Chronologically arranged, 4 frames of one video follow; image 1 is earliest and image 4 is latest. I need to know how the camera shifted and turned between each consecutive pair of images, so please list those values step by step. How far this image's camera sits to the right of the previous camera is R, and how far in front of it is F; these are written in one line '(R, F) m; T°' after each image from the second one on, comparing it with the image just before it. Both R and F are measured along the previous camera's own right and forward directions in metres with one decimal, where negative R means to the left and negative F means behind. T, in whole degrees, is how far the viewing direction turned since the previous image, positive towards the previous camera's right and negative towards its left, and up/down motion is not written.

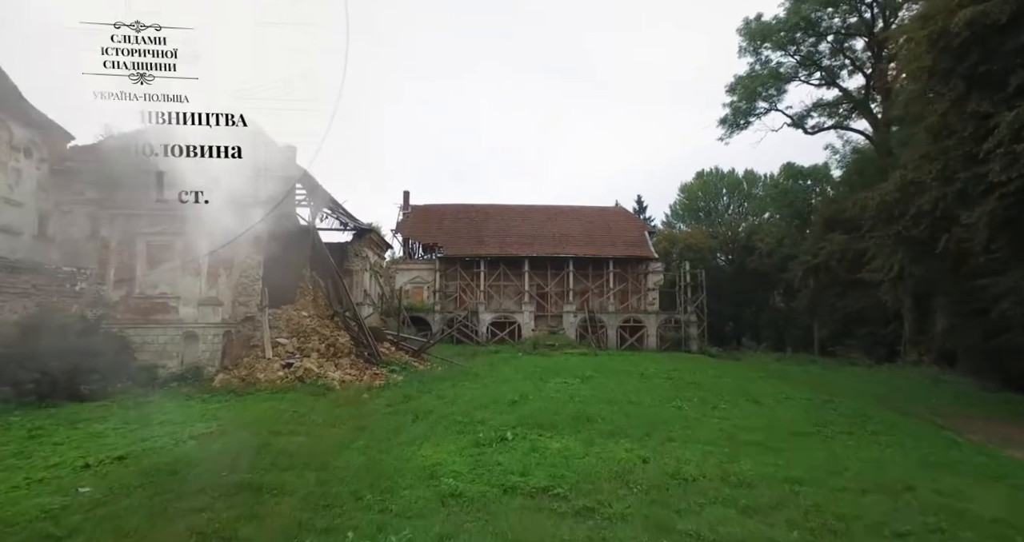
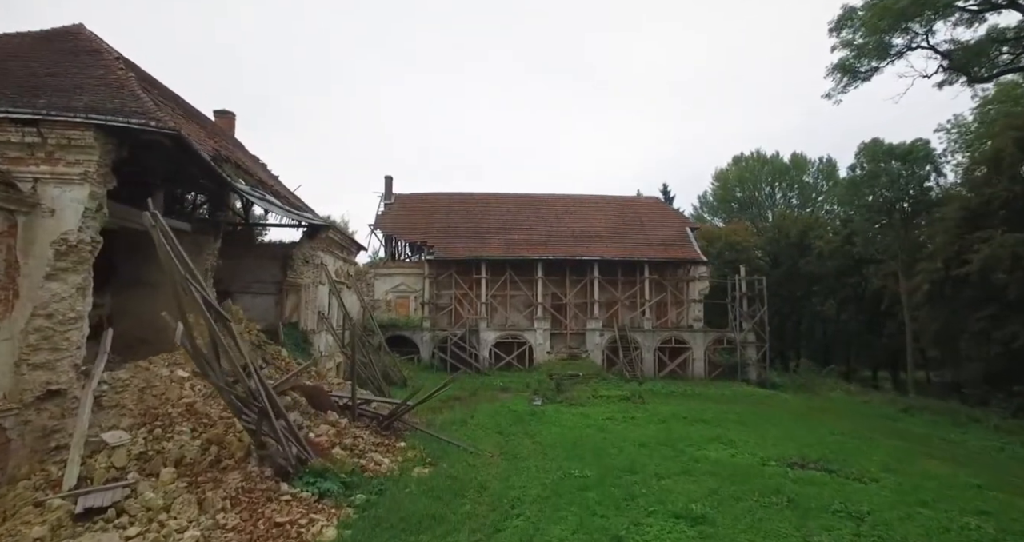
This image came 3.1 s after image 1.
(-0.5, +6.1) m; 0°
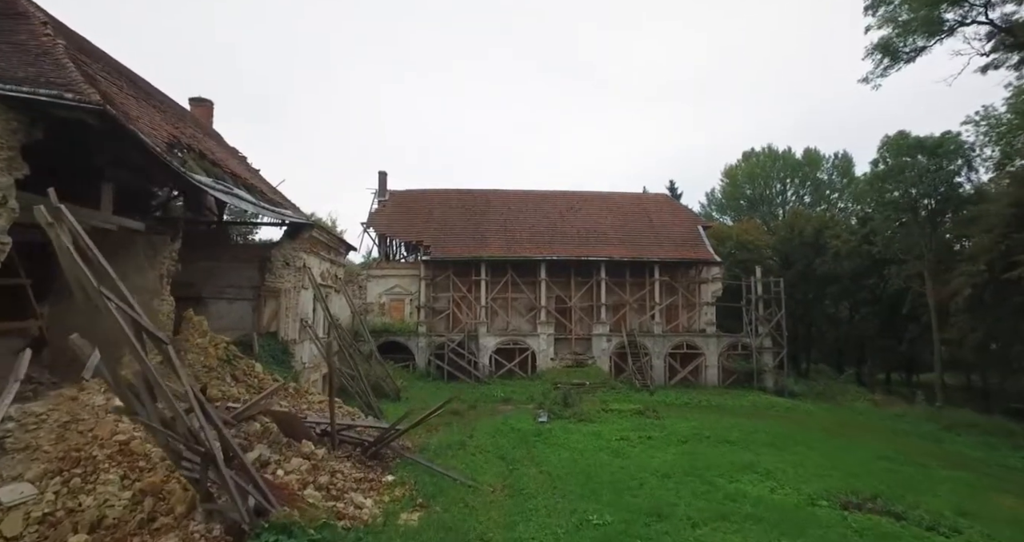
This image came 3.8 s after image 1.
(-0.1, +1.4) m; 0°
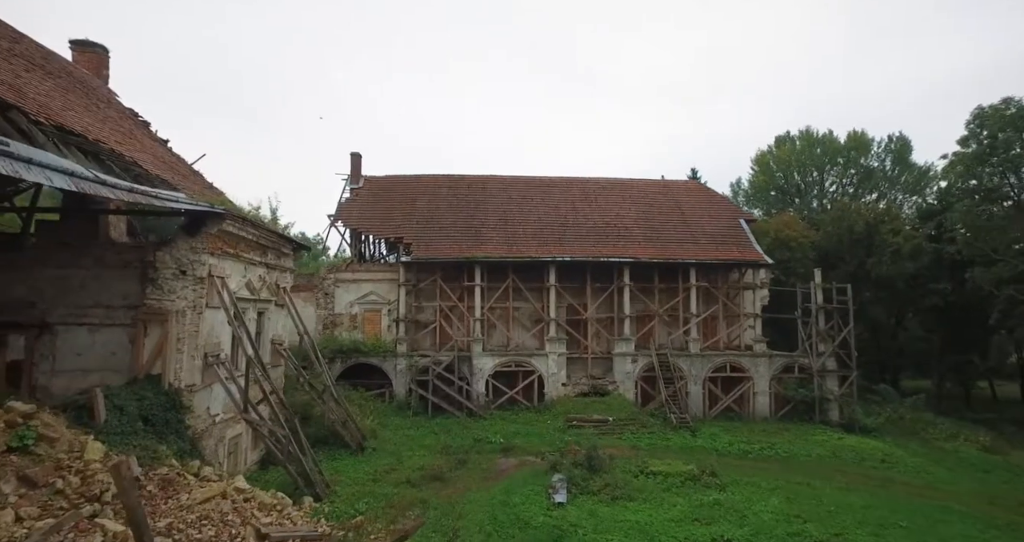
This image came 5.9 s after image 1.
(-0.1, +4.3) m; 0°
